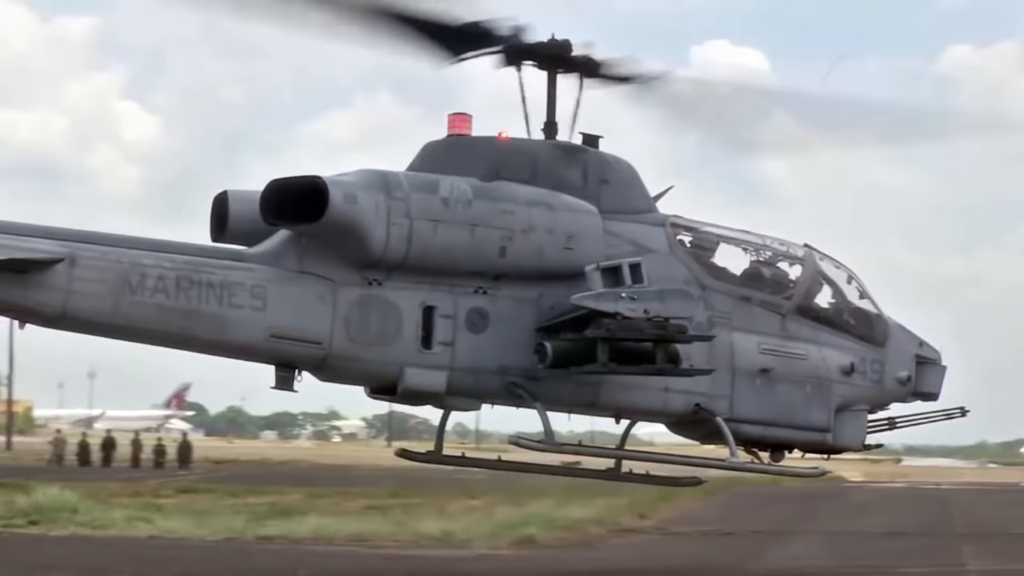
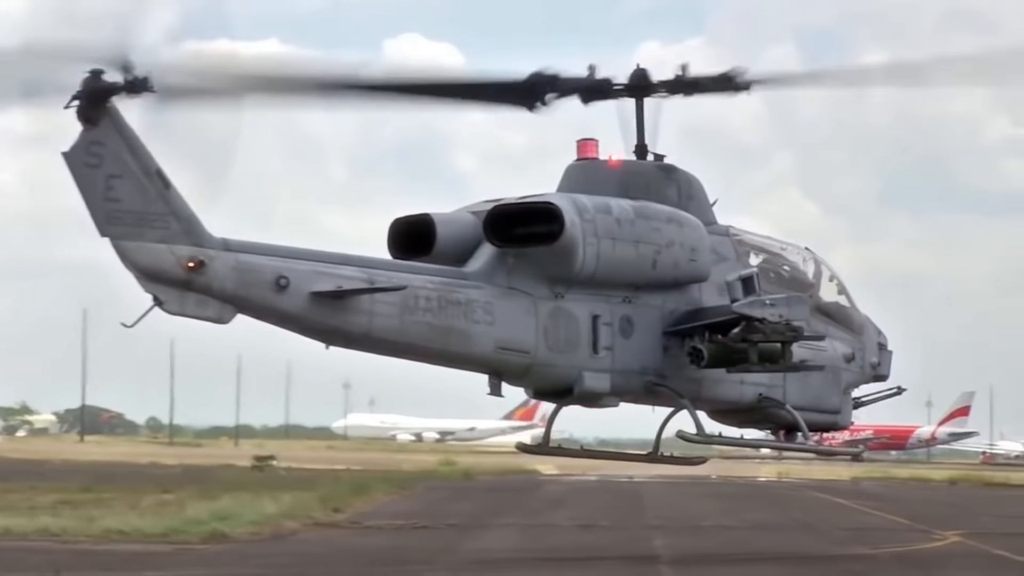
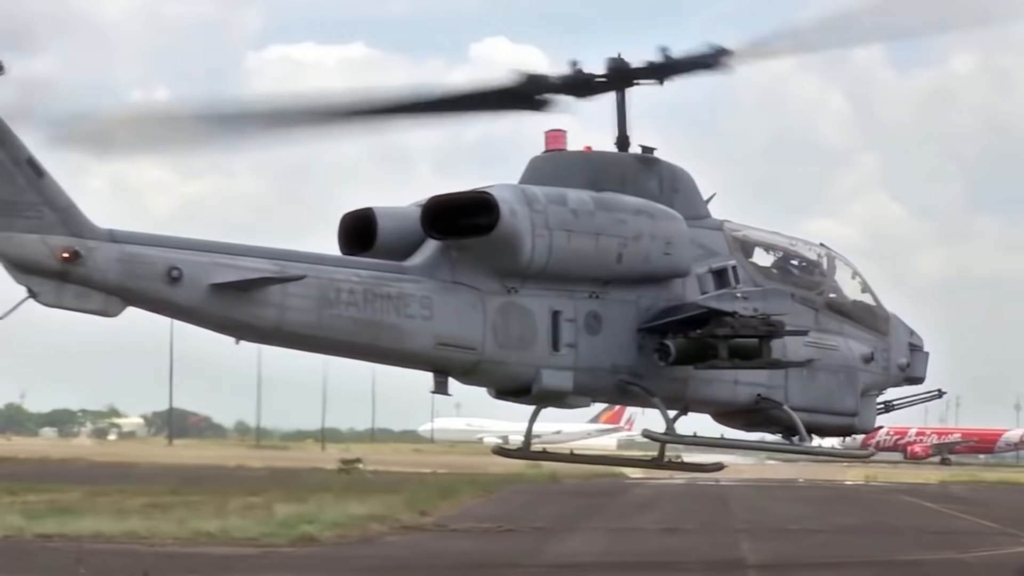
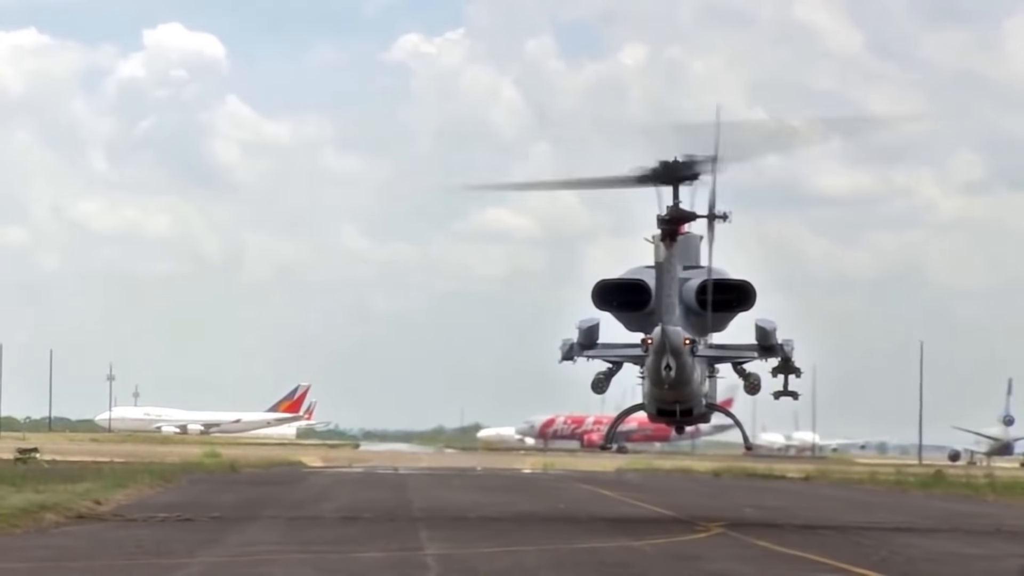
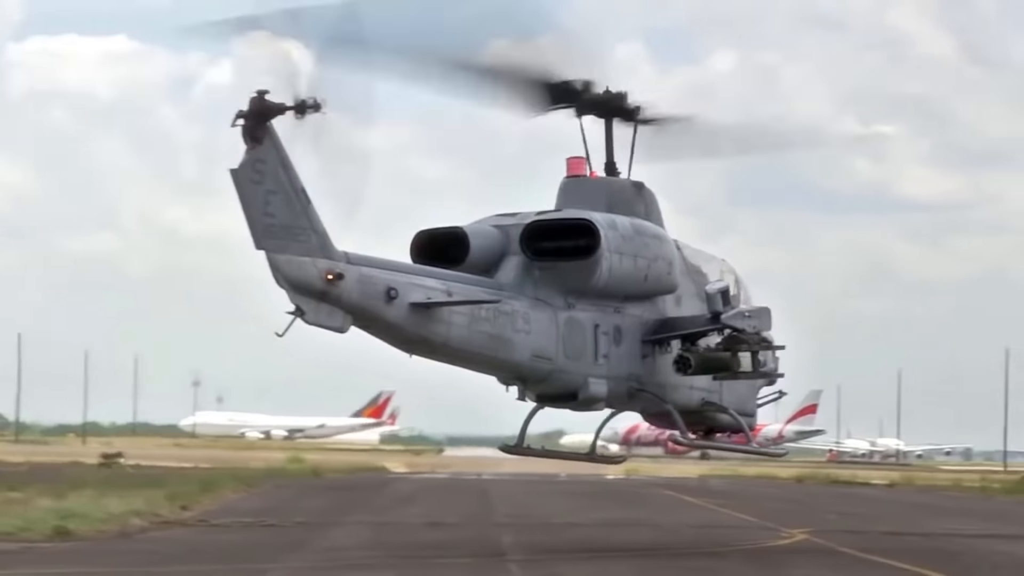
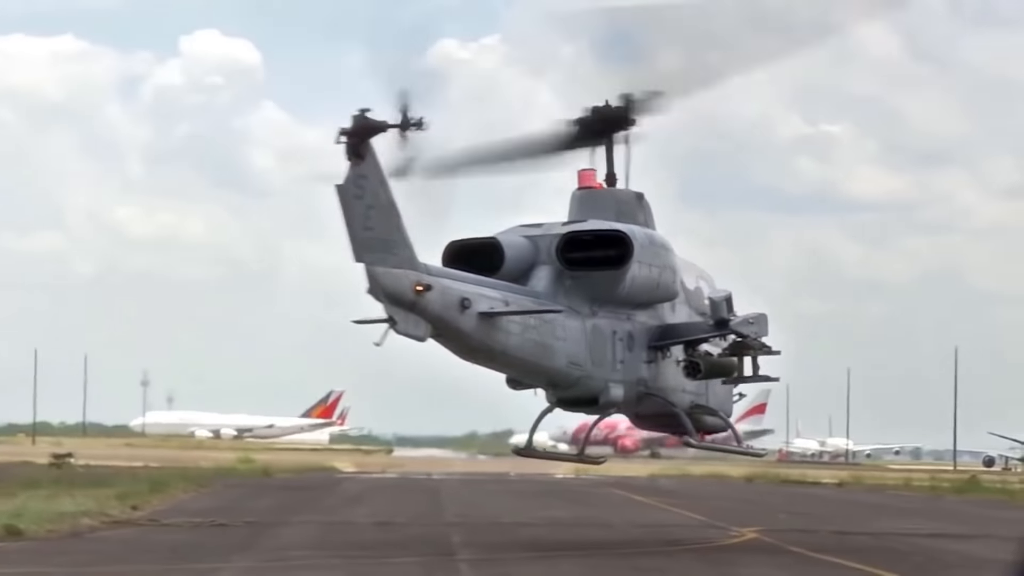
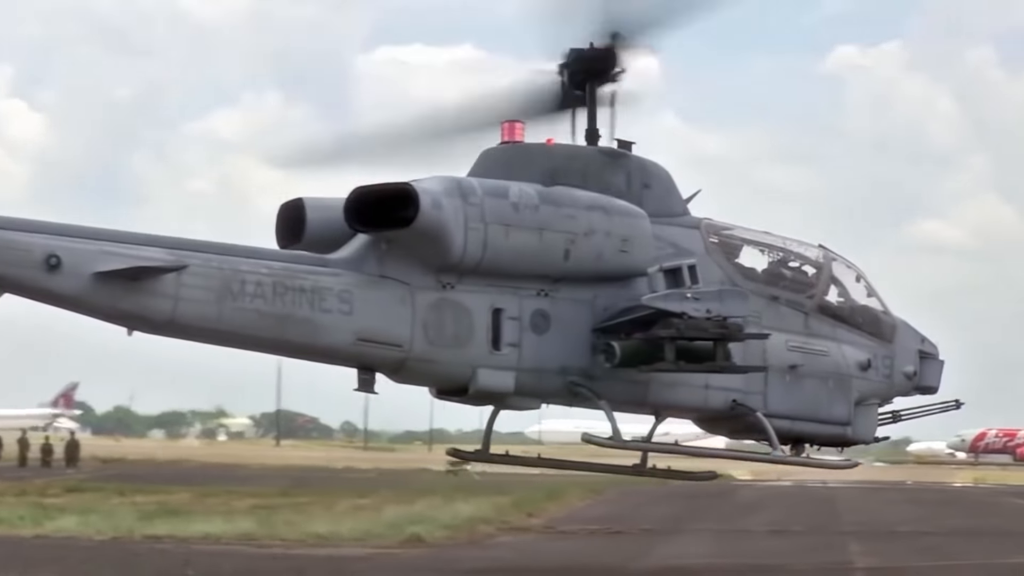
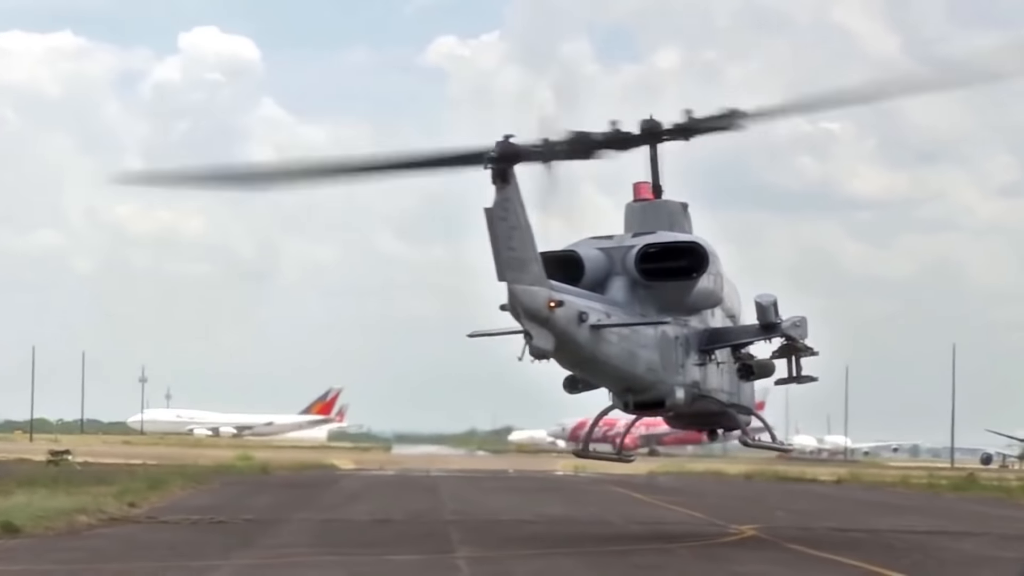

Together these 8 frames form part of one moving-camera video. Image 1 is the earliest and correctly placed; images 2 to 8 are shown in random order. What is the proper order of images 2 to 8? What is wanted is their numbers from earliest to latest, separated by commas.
7, 3, 2, 5, 6, 8, 4
